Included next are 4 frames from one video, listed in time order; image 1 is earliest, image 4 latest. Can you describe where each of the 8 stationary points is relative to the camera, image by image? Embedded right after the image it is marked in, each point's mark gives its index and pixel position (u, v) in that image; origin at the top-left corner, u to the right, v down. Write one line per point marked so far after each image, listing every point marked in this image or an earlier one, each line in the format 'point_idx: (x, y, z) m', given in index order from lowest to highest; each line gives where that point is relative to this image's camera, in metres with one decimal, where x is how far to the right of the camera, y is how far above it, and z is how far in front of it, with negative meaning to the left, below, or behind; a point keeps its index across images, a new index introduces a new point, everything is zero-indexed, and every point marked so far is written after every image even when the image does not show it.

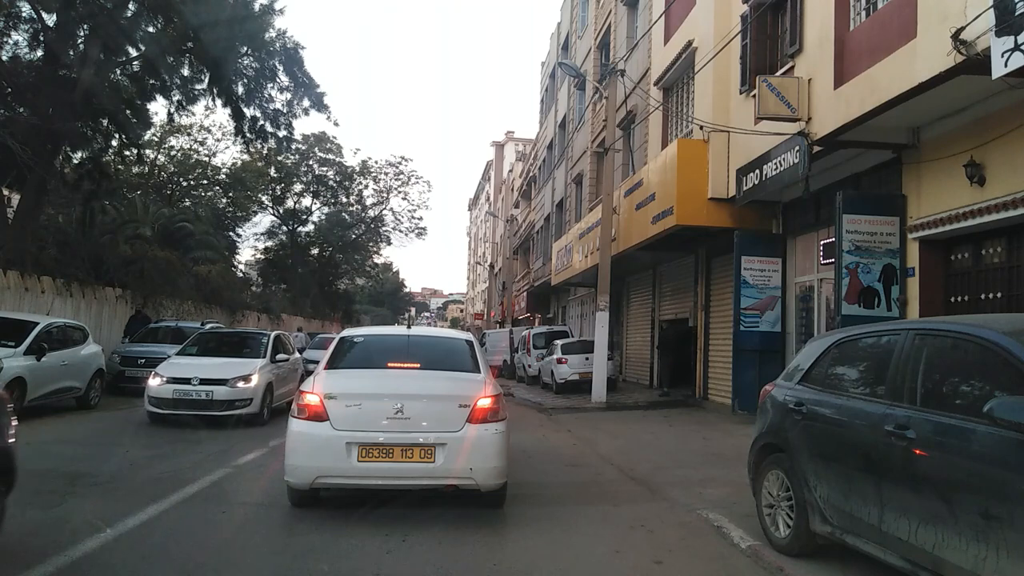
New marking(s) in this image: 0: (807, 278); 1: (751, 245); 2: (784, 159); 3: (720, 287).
0: (+5.3, +0.2, +13.9) m
1: (+4.4, +0.8, +14.4) m
2: (+4.1, +2.0, +11.7) m
3: (+4.8, 0.0, +17.9) m
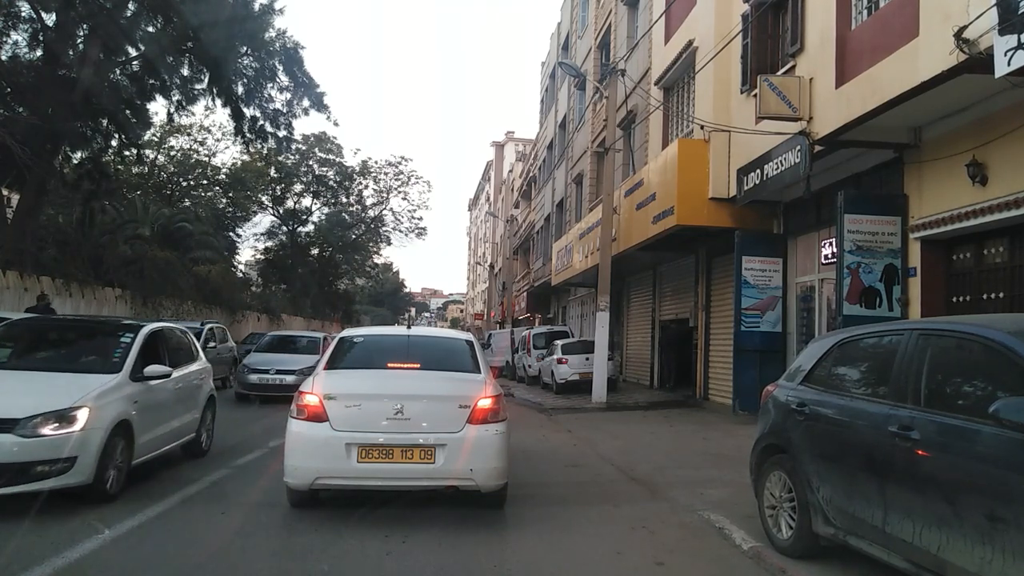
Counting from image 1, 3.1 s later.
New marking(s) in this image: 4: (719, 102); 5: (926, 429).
0: (+5.3, +0.2, +13.8) m
1: (+4.4, +0.8, +14.3) m
2: (+4.1, +2.0, +11.7) m
3: (+4.8, 0.0, +17.8) m
4: (+4.0, +3.6, +14.8) m
5: (+2.3, -0.8, +4.2) m
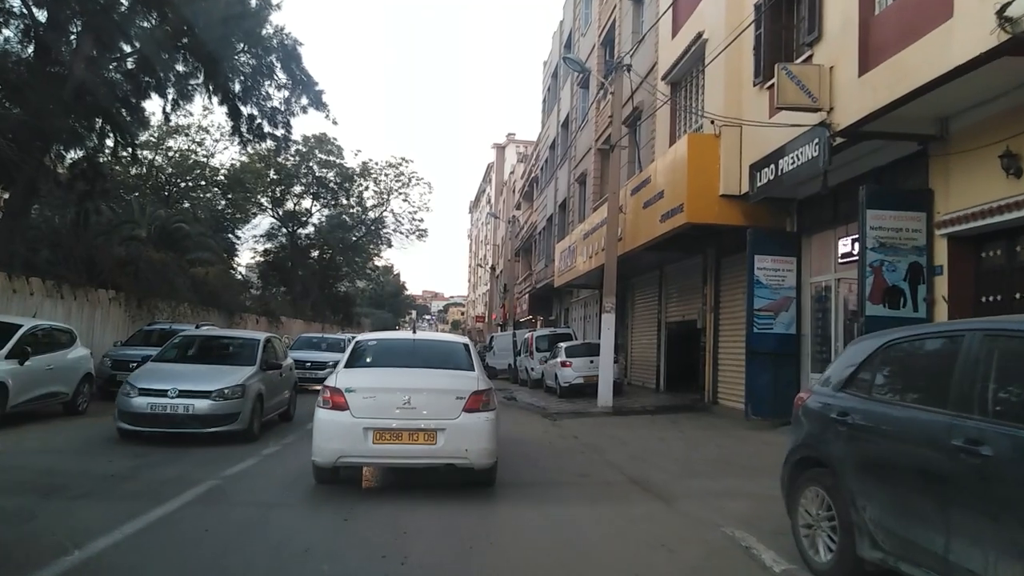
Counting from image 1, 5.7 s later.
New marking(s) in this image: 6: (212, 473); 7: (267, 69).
0: (+5.4, +0.2, +13.3) m
1: (+4.5, +0.8, +13.8) m
2: (+4.2, +2.0, +11.2) m
3: (+4.9, 0.0, +17.3) m
4: (+4.0, +3.6, +14.3) m
5: (+2.3, -0.7, +3.7) m
6: (-3.4, -2.1, +8.8) m
7: (-6.0, +5.3, +18.8) m
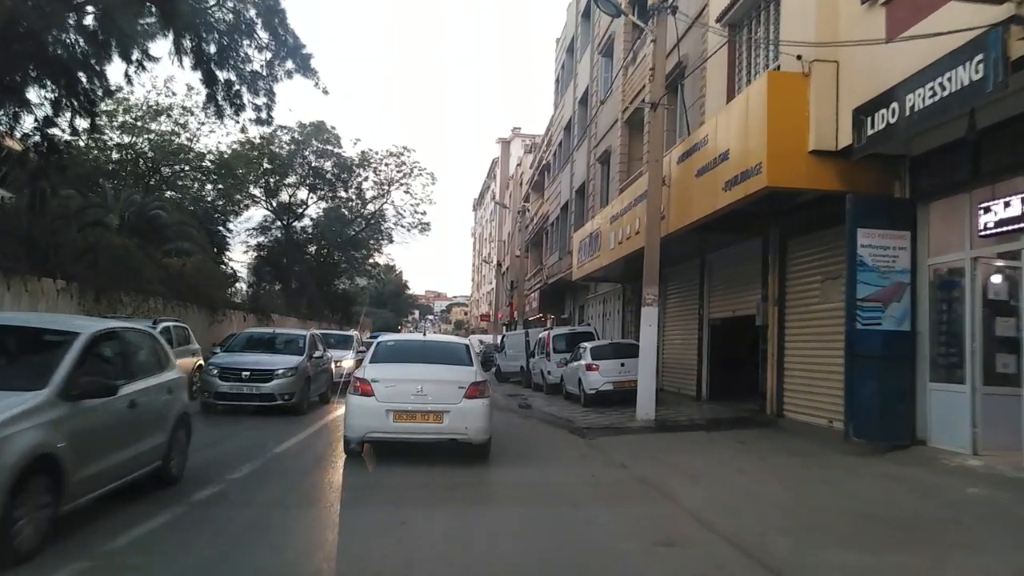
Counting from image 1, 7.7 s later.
0: (+5.7, +0.4, +10.1) m
1: (+4.9, +1.0, +10.6) m
2: (+4.6, +2.2, +8.0) m
3: (+5.3, +0.2, +14.1) m
4: (+4.4, +3.8, +11.1) m
5: (+2.7, -0.5, +0.5) m
6: (-3.0, -1.9, +5.6) m
7: (-5.6, +5.6, +15.6) m
